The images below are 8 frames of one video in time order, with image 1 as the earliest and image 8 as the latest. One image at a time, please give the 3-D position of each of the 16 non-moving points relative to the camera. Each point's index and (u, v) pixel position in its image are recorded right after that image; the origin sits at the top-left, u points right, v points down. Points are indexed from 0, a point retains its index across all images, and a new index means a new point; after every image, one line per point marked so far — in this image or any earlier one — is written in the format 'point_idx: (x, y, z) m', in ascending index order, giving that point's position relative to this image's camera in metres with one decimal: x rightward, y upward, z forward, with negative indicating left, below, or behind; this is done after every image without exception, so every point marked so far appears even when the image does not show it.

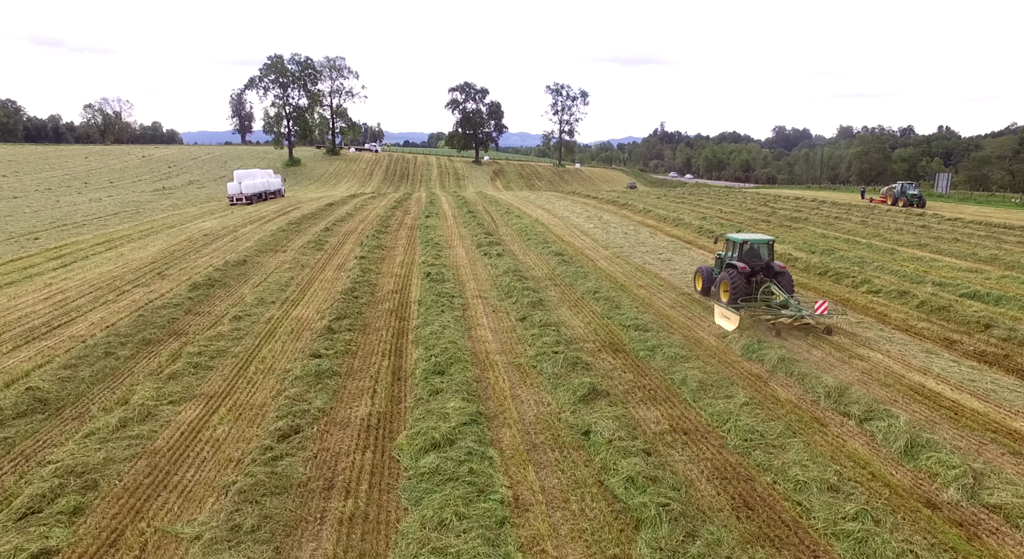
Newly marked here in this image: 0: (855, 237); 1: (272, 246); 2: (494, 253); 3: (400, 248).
0: (+10.7, +1.3, +18.3) m
1: (-7.9, +1.1, +19.6) m
2: (-0.4, +0.7, +16.9) m
3: (-3.4, +0.9, +18.6) m
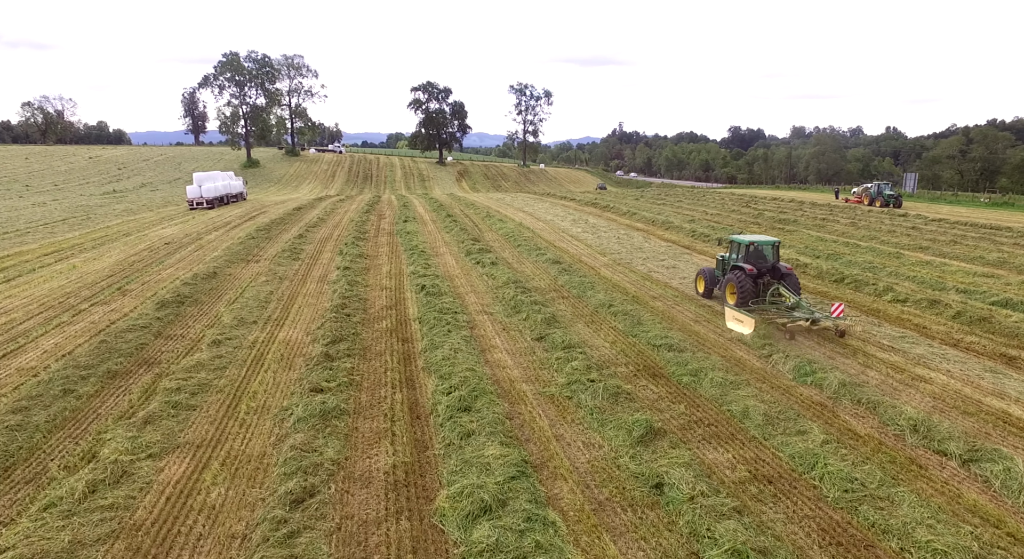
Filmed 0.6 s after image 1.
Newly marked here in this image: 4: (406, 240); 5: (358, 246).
0: (+10.4, +1.2, +18.0) m
1: (-8.2, +0.7, +18.1) m
2: (-0.6, +0.4, +16.0) m
3: (-3.7, +0.6, +17.4) m
4: (-3.5, +1.2, +19.9) m
5: (-4.9, +0.9, +18.8) m
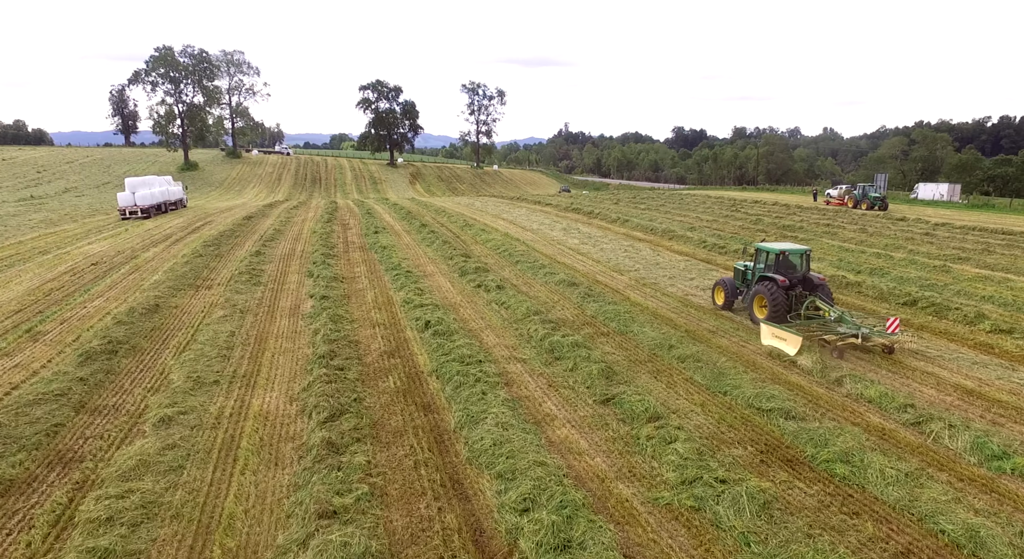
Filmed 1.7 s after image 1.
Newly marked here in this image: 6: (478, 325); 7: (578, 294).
0: (+10.4, +0.8, +16.6) m
1: (-8.2, 0.0, +15.2) m
2: (-0.4, -0.1, +13.6) m
3: (-3.7, -0.1, +14.8) m
4: (-3.7, +0.6, +17.4) m
5: (-4.9, +0.3, +16.1) m
6: (-0.6, -0.8, +10.7) m
7: (+1.4, -0.3, +12.6) m
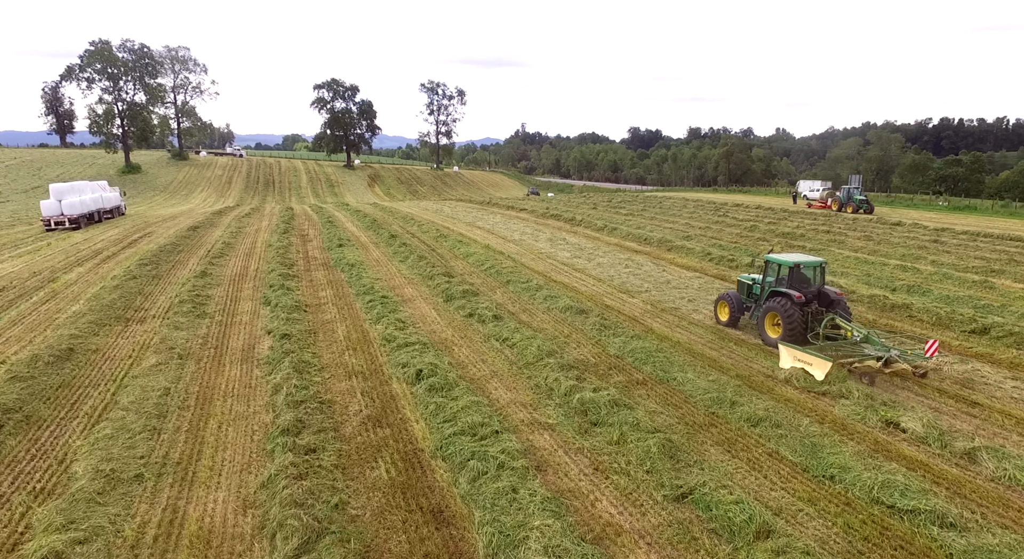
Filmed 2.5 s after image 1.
0: (+10.1, +0.5, +15.3) m
1: (-8.3, -0.7, +12.6) m
2: (-0.5, -0.7, +11.6) m
3: (-3.8, -0.7, +12.6) m
4: (-4.0, 0.0, +15.1) m
5: (-5.2, -0.4, +13.8) m
6: (-0.5, -1.4, +8.7) m
7: (+1.4, -0.8, +10.7) m
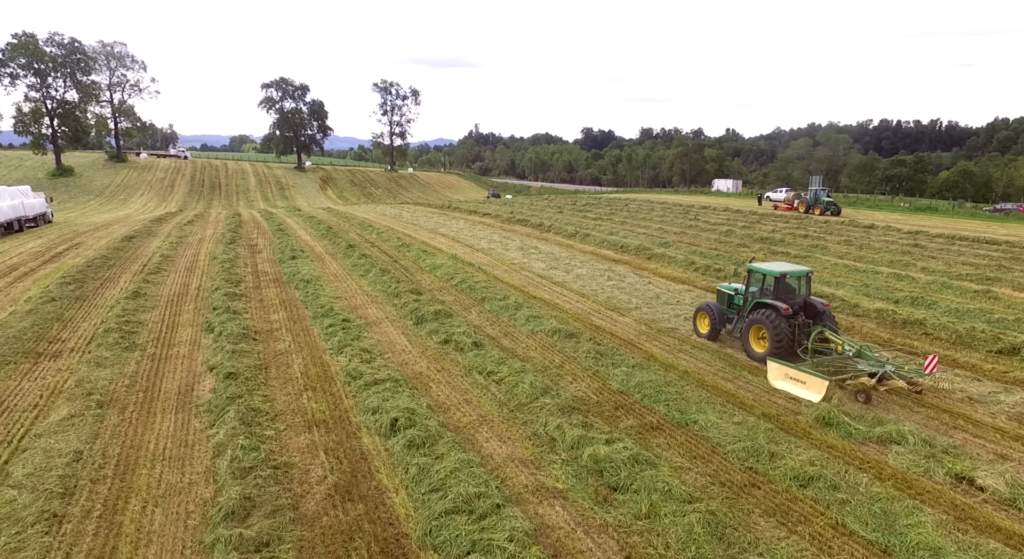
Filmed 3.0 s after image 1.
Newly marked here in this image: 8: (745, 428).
0: (+9.4, +0.3, +14.7) m
1: (-8.7, -1.2, +10.7) m
2: (-0.8, -1.0, +10.3) m
3: (-4.2, -1.1, +11.0) m
4: (-4.6, -0.5, +13.5) m
5: (-5.6, -0.8, +12.1) m
6: (-0.6, -1.7, +7.4) m
7: (+1.2, -1.2, +9.5) m
8: (+2.7, -1.7, +6.8) m
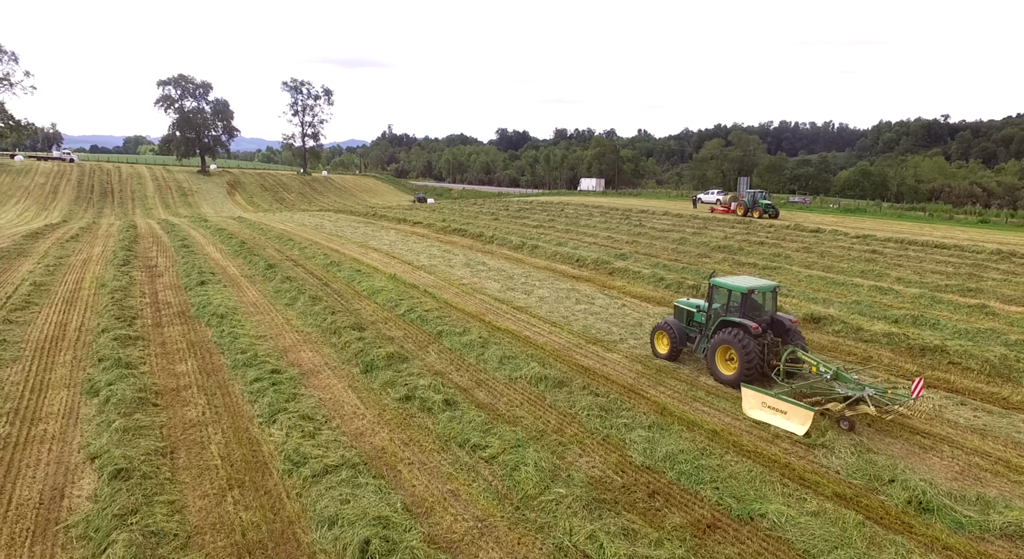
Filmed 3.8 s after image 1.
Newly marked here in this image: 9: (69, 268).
0: (+8.4, 0.0, +14.1) m
1: (-9.0, -2.0, +7.7) m
2: (-1.1, -1.6, +8.3) m
3: (-4.5, -1.8, +8.6) m
4: (-5.3, -1.2, +11.0) m
5: (-6.1, -1.5, +9.5) m
6: (-0.4, -2.3, +5.4) m
7: (+1.0, -1.7, +7.8) m
8: (+2.8, -2.2, +5.3) m
9: (-14.8, +0.4, +19.6) m
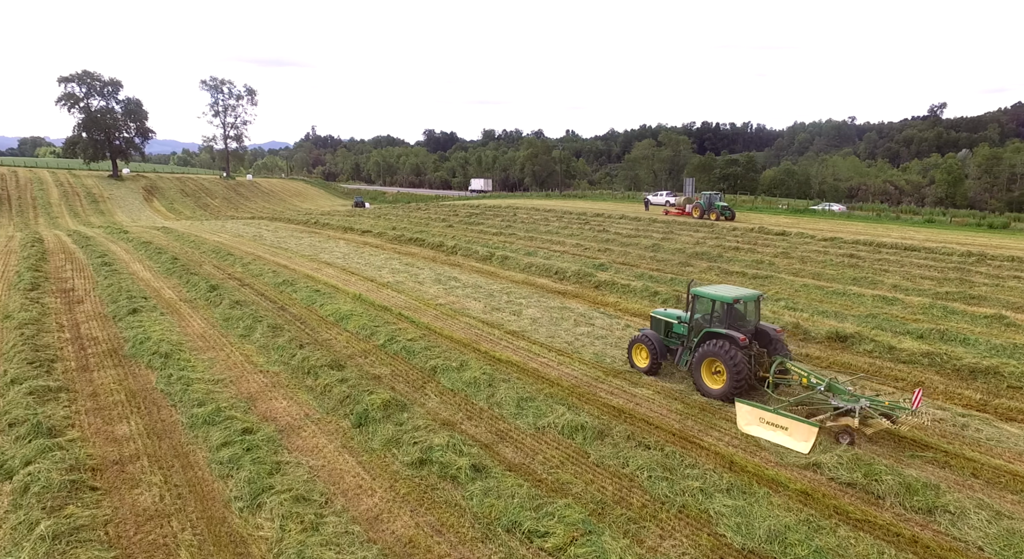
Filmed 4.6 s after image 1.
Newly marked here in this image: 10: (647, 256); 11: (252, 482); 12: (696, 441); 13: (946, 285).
0: (+8.1, -0.2, +13.6) m
1: (-8.4, -2.7, +5.4) m
2: (-0.7, -2.1, +6.9) m
3: (-4.1, -2.3, +6.8) m
4: (-5.1, -1.7, +9.1) m
5: (-5.8, -2.1, +7.5) m
6: (+0.3, -2.7, +4.1) m
7: (+1.5, -2.1, +6.6) m
8: (+3.6, -2.5, +4.3) m
9: (-15.5, -0.5, +16.6) m
10: (+4.5, +0.9, +19.5) m
11: (-2.9, -2.3, +6.6) m
12: (+2.2, -1.9, +7.2) m
13: (+10.4, 0.0, +14.5) m
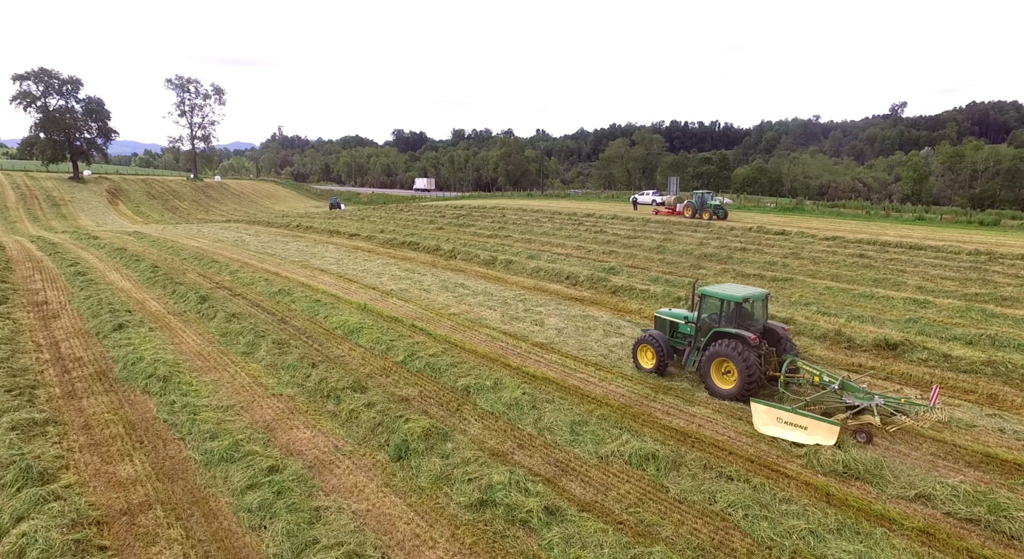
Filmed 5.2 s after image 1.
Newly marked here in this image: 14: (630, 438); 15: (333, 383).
0: (+8.6, -0.3, +13.2) m
1: (-7.6, -2.9, +4.3) m
2: (+0.1, -2.3, +6.1) m
3: (-3.3, -2.5, +5.9) m
4: (-4.5, -2.0, +8.1) m
5: (-5.1, -2.4, +6.5) m
6: (+1.2, -2.9, +3.4) m
7: (+2.2, -2.2, +5.9) m
8: (+4.4, -2.6, +3.7) m
9: (-15.2, -0.8, +15.2) m
10: (+4.7, +0.8, +19.0) m
11: (-2.1, -2.5, +5.7) m
12: (+3.0, -2.1, +6.5) m
13: (+10.8, 0.0, +14.2) m
14: (+1.5, -1.9, +7.3) m
15: (-2.9, -1.6, +9.3) m
